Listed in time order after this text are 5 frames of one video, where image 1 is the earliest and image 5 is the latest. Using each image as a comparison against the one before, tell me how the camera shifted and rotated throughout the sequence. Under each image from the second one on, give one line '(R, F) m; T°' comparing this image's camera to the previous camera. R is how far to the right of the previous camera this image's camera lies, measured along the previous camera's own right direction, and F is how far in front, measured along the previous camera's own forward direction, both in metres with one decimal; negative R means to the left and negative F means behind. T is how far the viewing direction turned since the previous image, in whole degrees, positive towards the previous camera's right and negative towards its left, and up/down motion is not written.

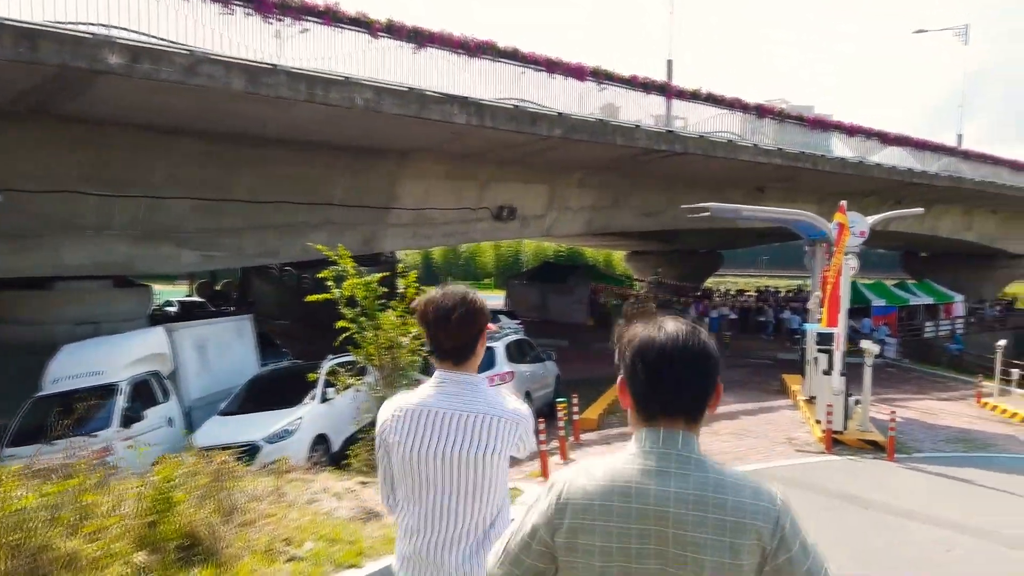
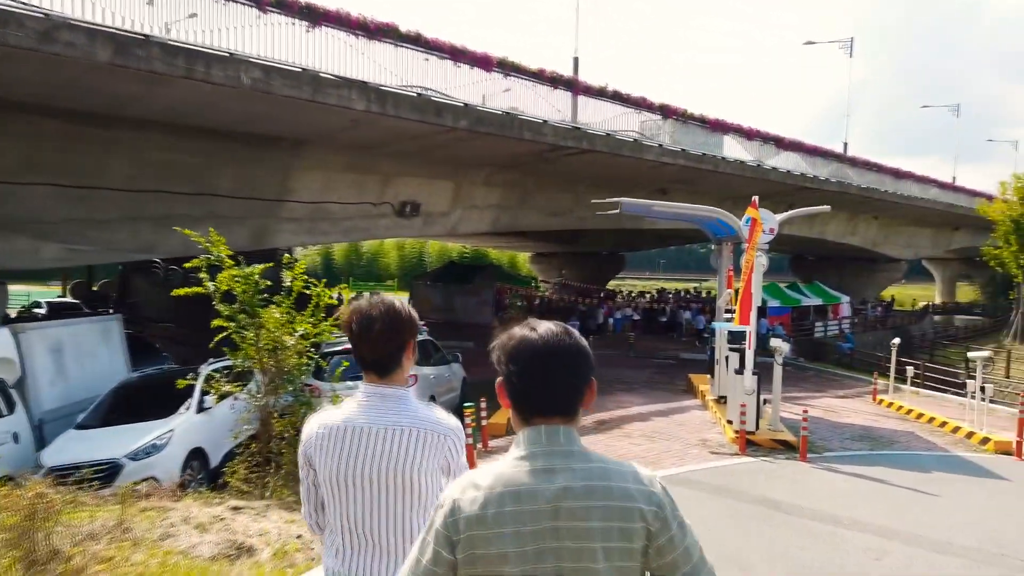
(0.0, +0.6) m; +7°
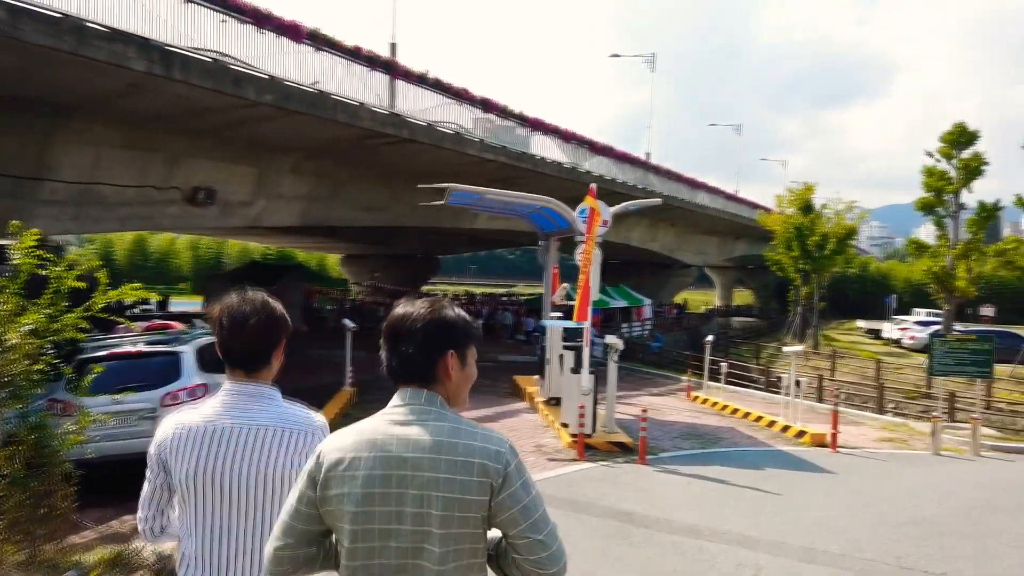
(-0.1, +1.1) m; +14°
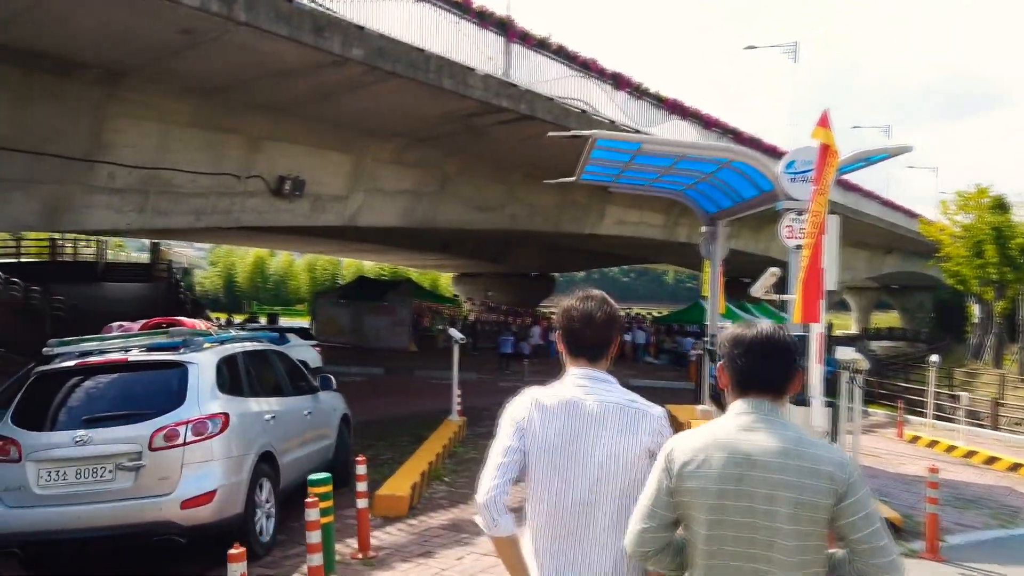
(-0.5, +3.0) m; -8°
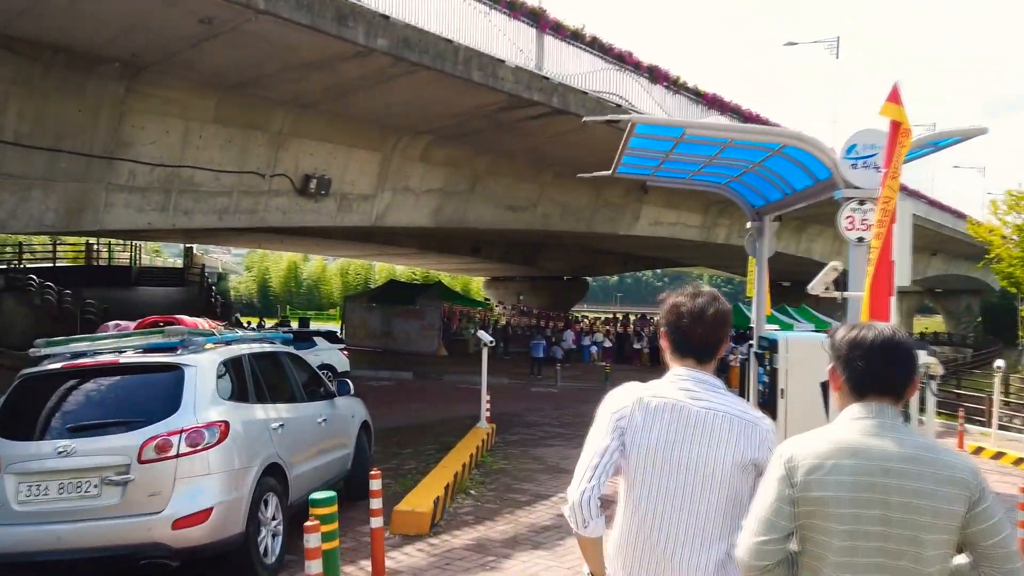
(0.0, +0.5) m; -2°
